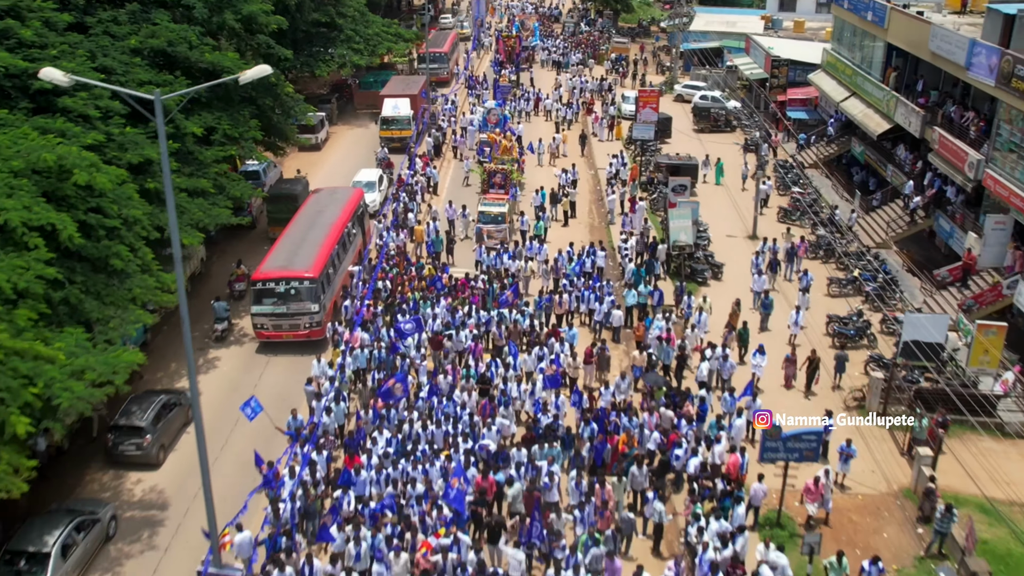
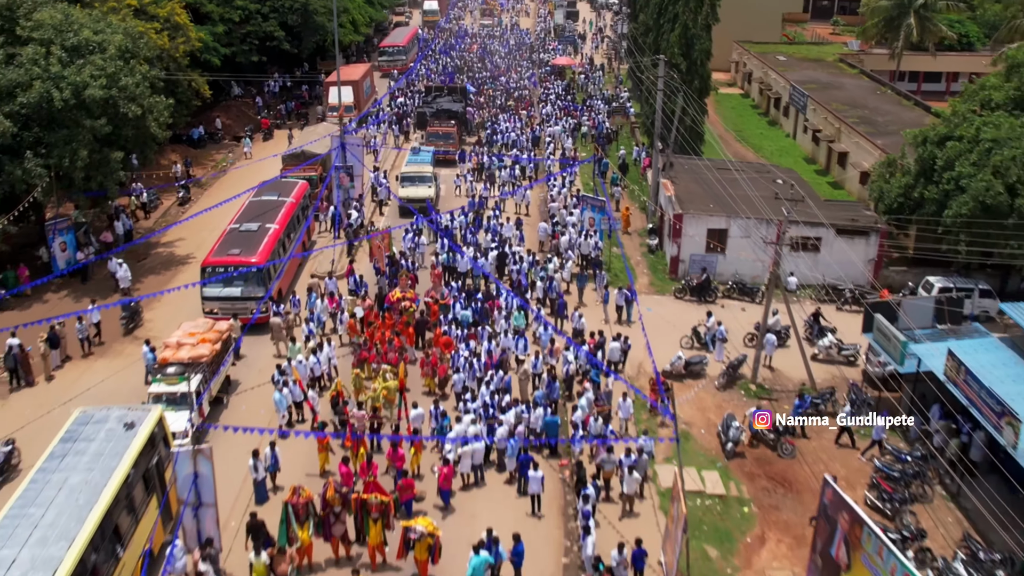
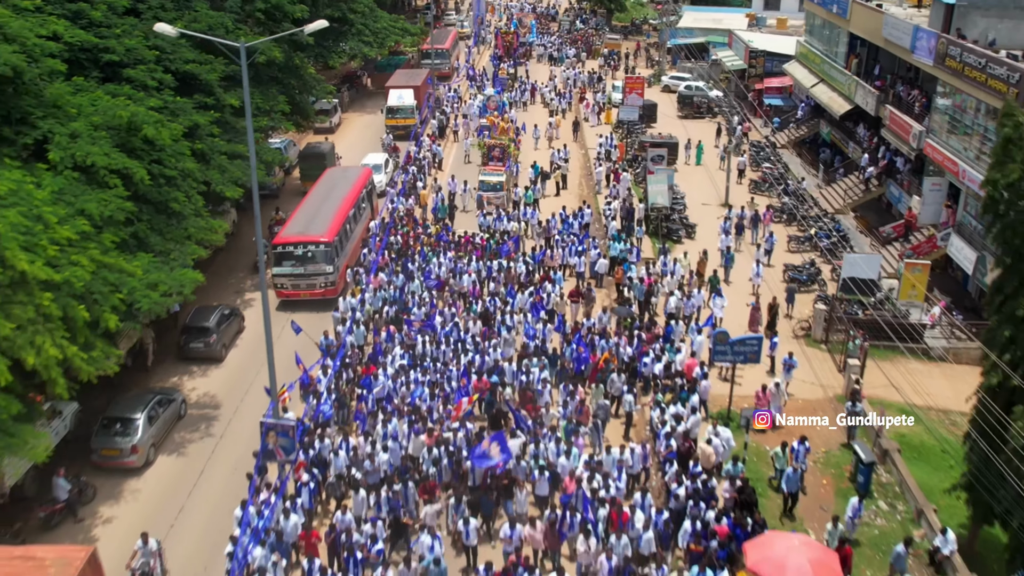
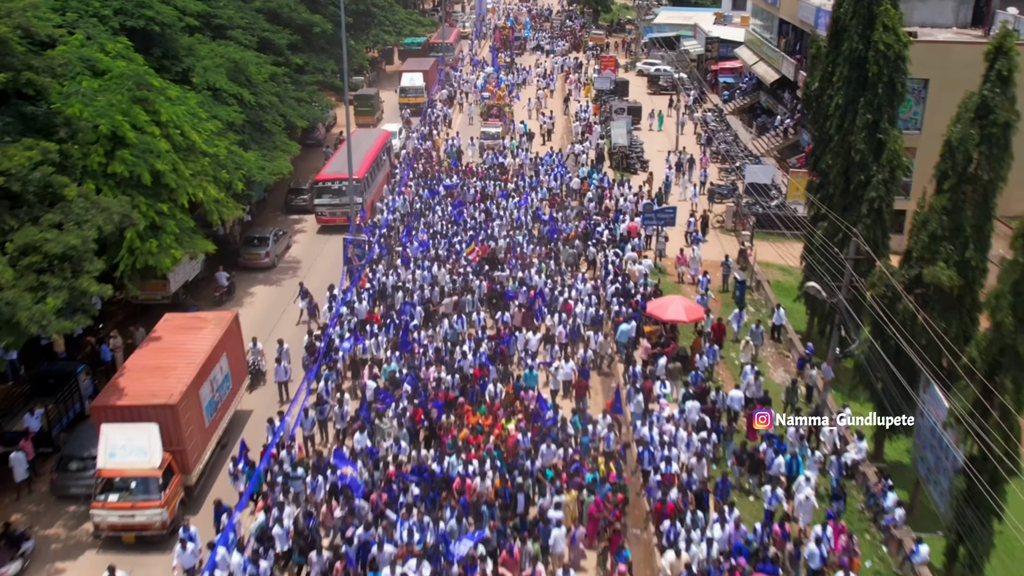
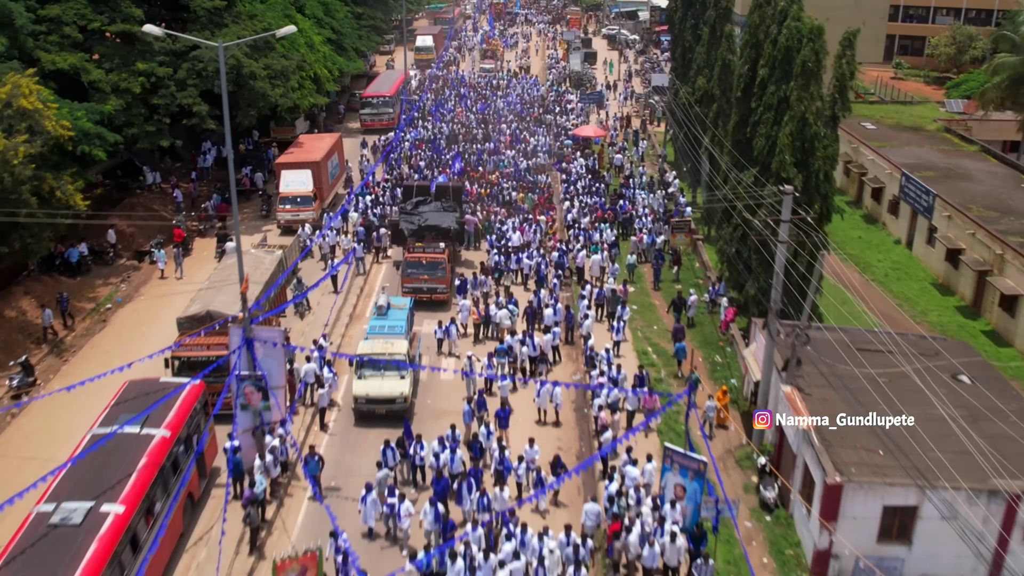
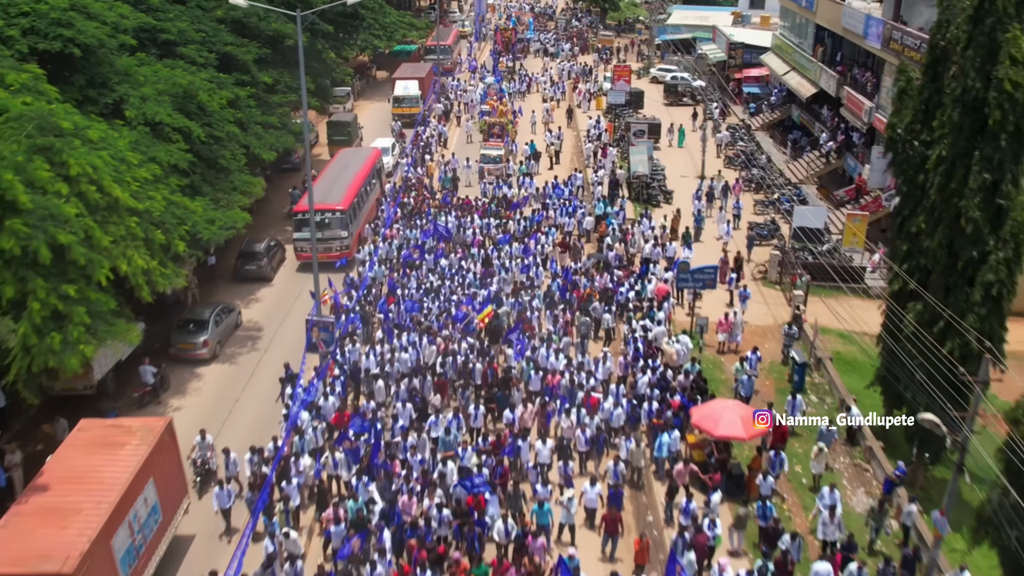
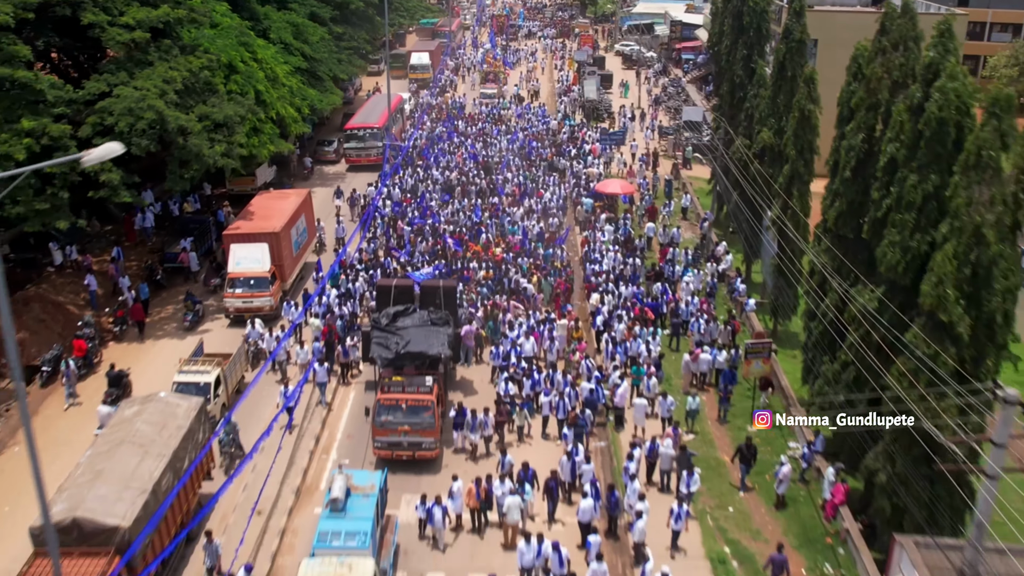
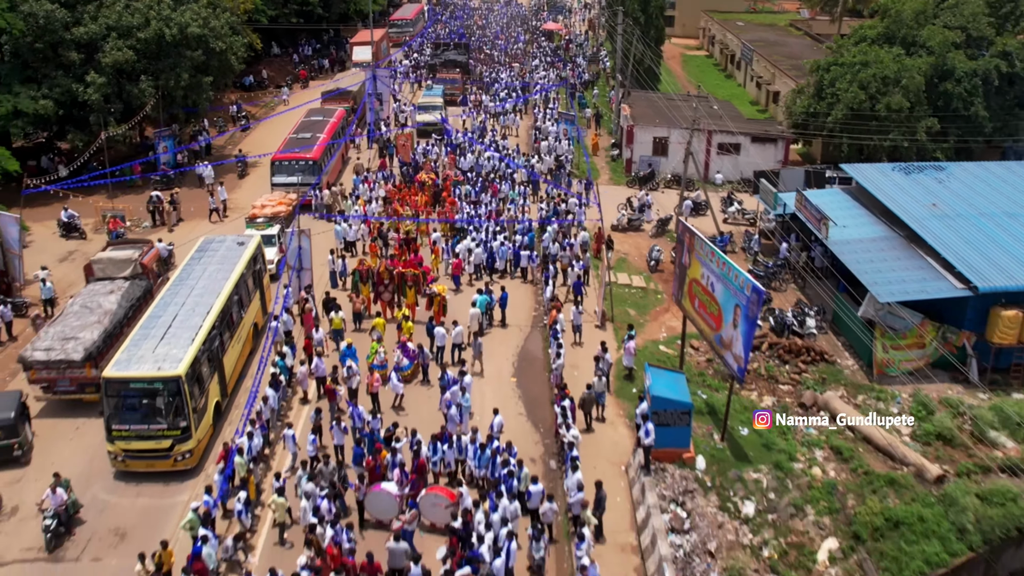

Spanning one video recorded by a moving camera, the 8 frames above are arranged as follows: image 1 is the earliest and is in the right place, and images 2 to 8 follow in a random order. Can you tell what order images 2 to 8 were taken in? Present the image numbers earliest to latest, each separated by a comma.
3, 6, 4, 7, 5, 2, 8
